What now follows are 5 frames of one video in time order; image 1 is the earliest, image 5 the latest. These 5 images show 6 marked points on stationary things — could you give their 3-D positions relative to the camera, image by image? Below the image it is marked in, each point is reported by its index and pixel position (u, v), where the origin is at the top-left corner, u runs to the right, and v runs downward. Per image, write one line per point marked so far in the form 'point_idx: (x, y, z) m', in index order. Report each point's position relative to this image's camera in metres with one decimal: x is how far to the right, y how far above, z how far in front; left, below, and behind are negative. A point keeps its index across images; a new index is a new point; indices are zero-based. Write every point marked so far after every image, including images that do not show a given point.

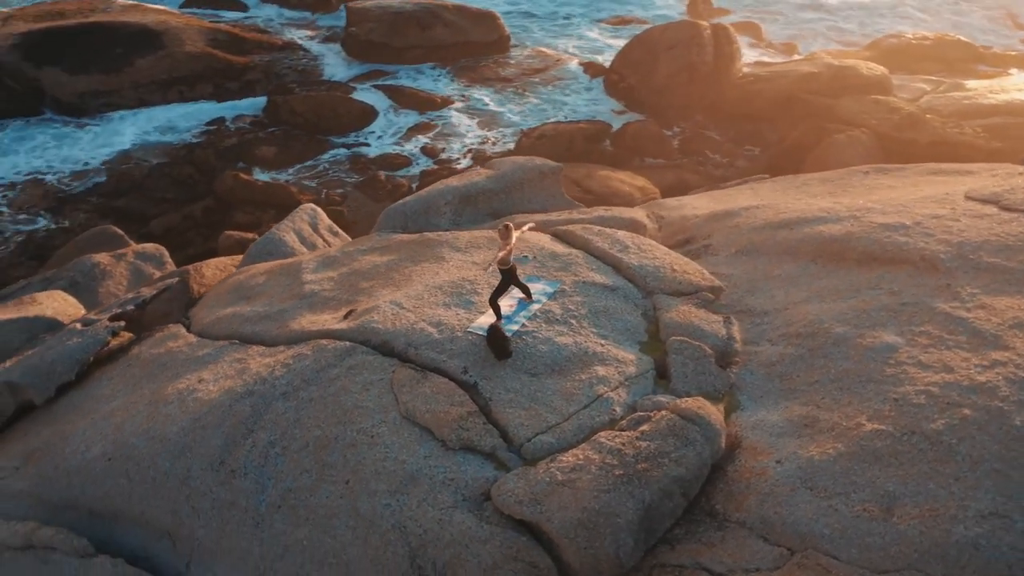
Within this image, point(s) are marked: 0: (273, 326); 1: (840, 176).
0: (-1.5, -0.2, +6.8) m
1: (+2.6, +0.9, +8.6) m
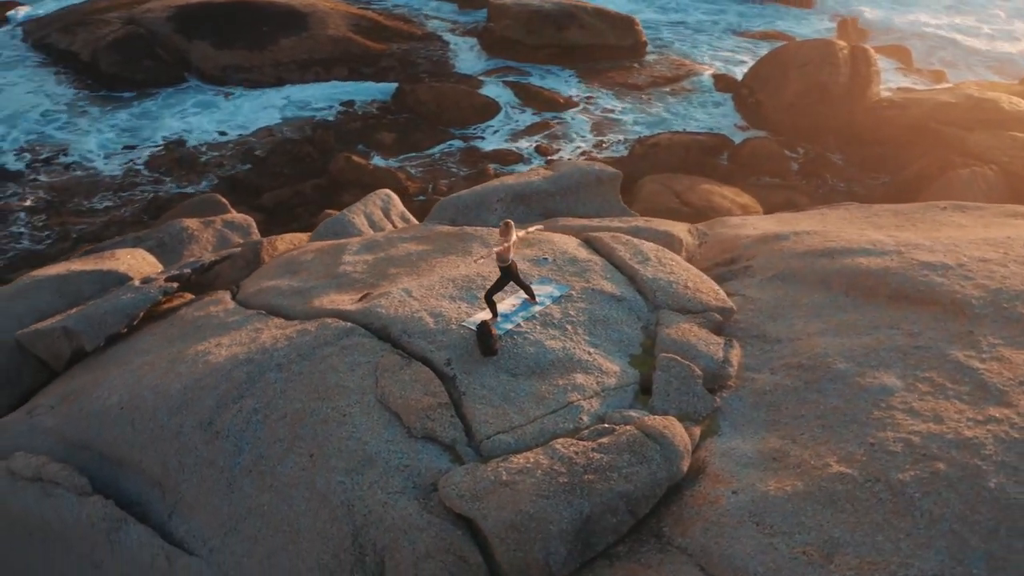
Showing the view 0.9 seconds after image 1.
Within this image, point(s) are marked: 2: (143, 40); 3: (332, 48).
0: (-1.4, -0.1, +7.0) m
1: (+3.0, +0.6, +8.2) m
2: (-5.3, +3.6, +15.7) m
3: (-2.6, +3.5, +15.9) m
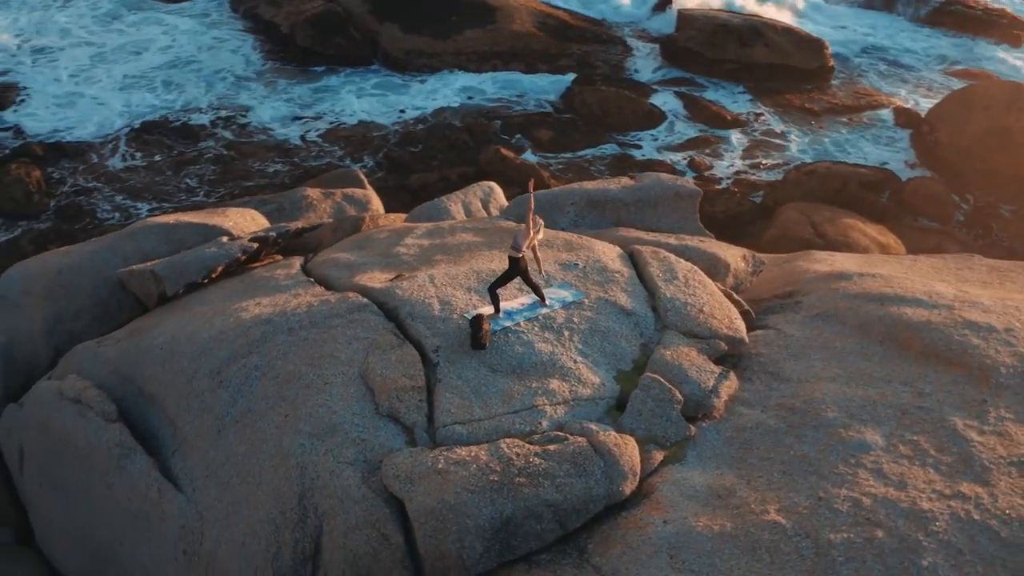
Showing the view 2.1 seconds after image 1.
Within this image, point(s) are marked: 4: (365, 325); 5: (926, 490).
0: (-1.1, +0.1, +7.3) m
1: (+3.5, +0.1, +7.6) m
2: (-2.6, +4.1, +16.6) m
3: (0.0, +3.6, +16.3) m
4: (-0.8, -0.2, +6.2) m
5: (+1.8, -0.9, +4.8) m
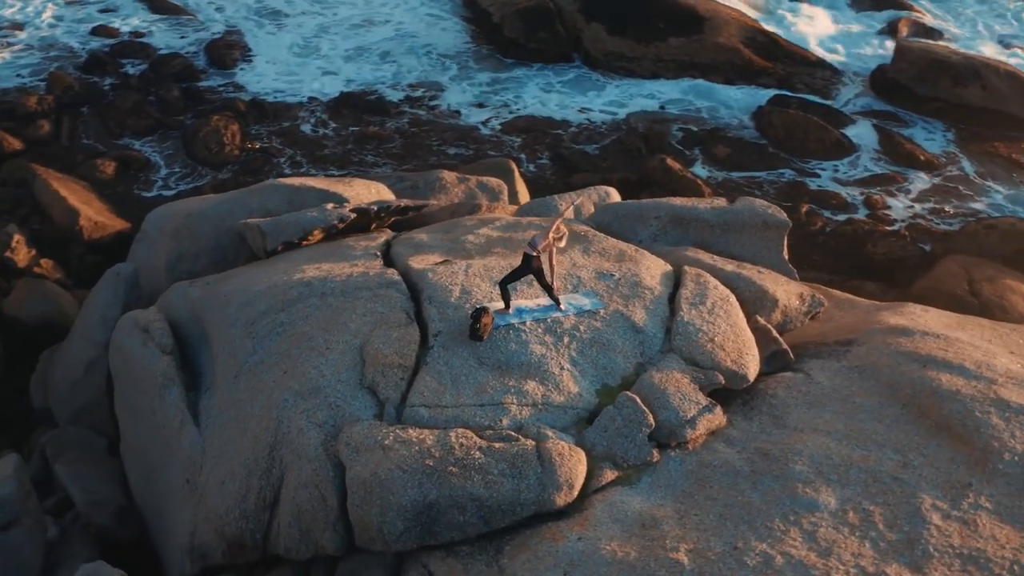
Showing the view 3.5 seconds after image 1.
0: (-0.7, +0.2, +7.6) m
1: (+3.8, -0.4, +6.8) m
2: (+0.6, +4.2, +16.9) m
3: (+3.0, +3.4, +16.0) m
4: (-0.7, -0.1, +6.5) m
5: (+1.4, -1.1, +4.5) m
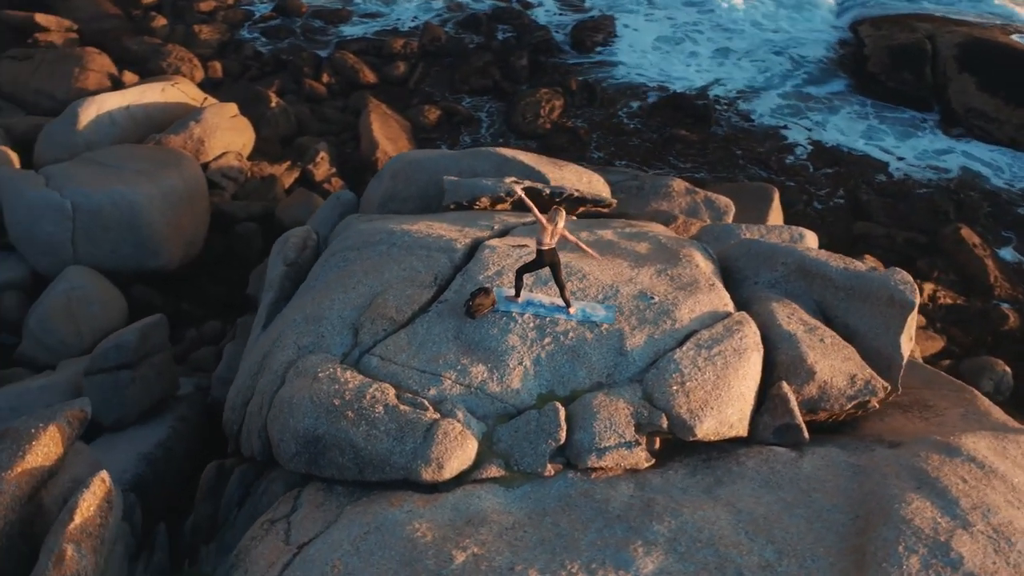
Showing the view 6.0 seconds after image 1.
0: (+0.1, +0.4, +7.8) m
1: (+3.5, -1.4, +5.3) m
2: (+5.9, +3.3, +15.7) m
3: (+7.4, +2.0, +13.9) m
4: (-0.5, +0.2, +6.8) m
5: (+0.3, -1.3, +4.2) m
